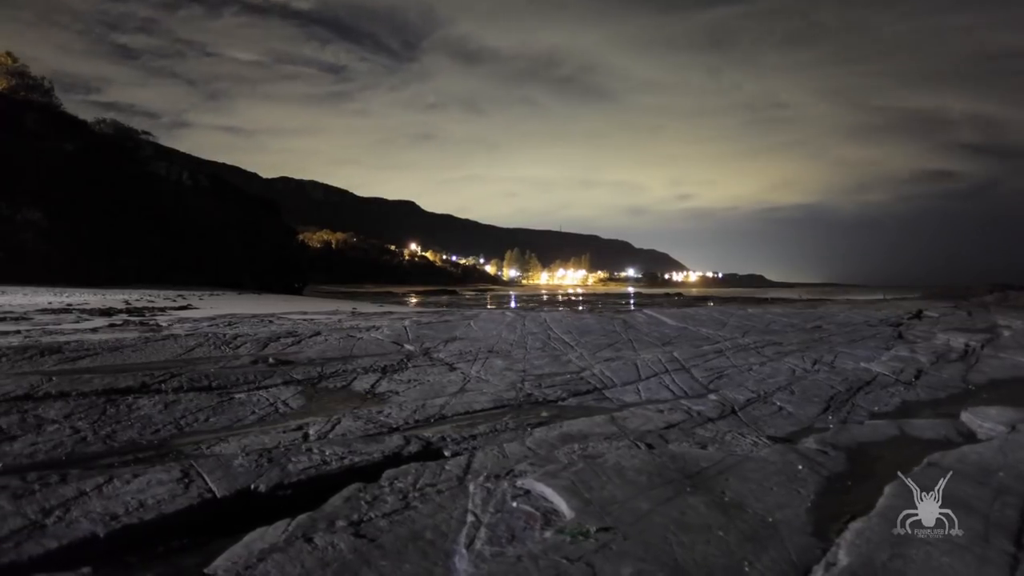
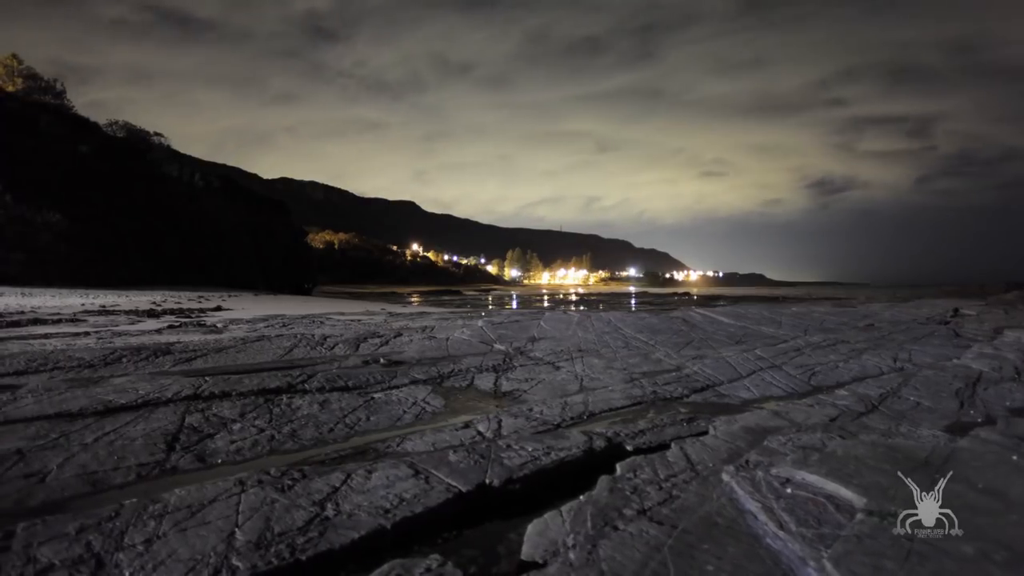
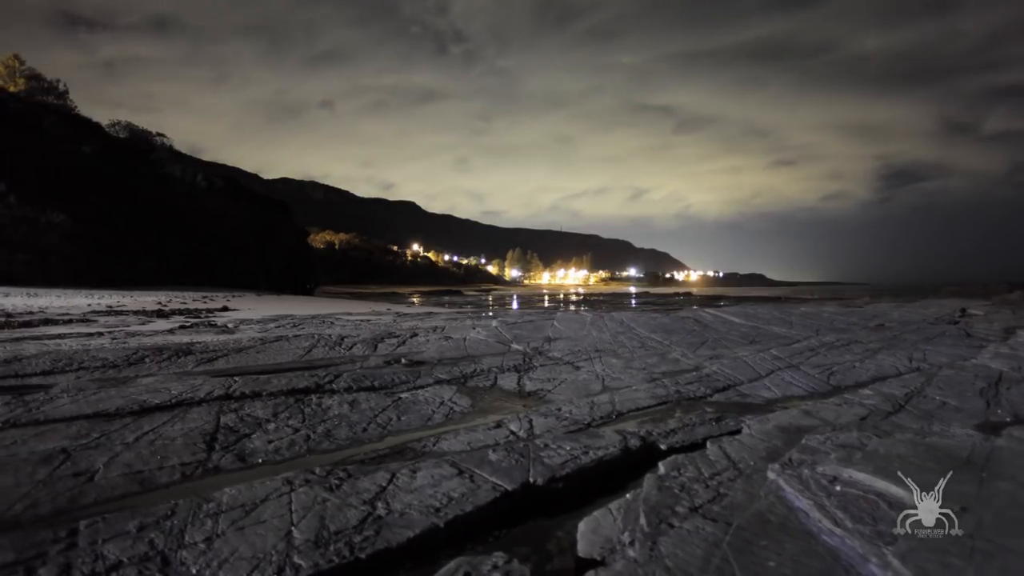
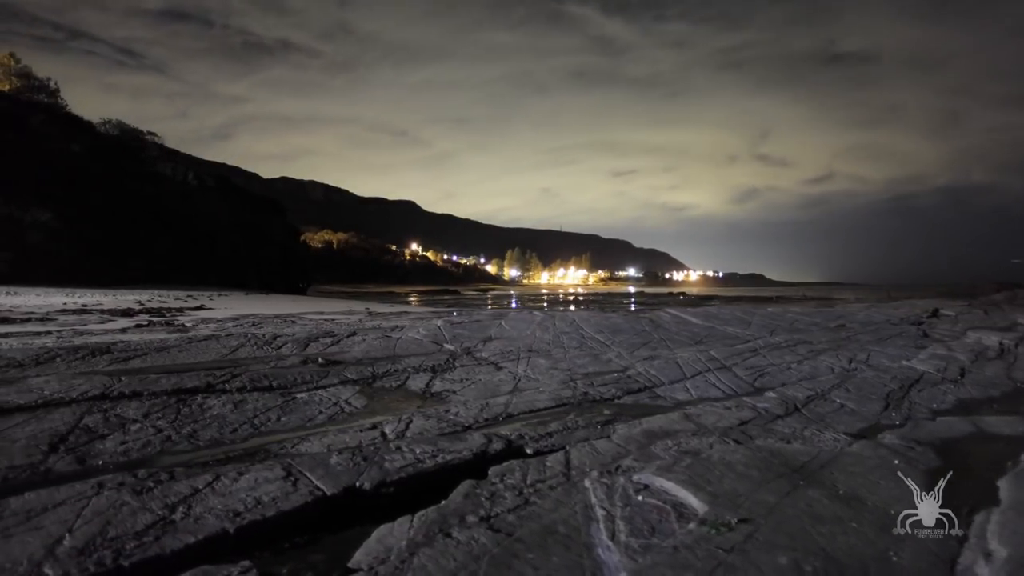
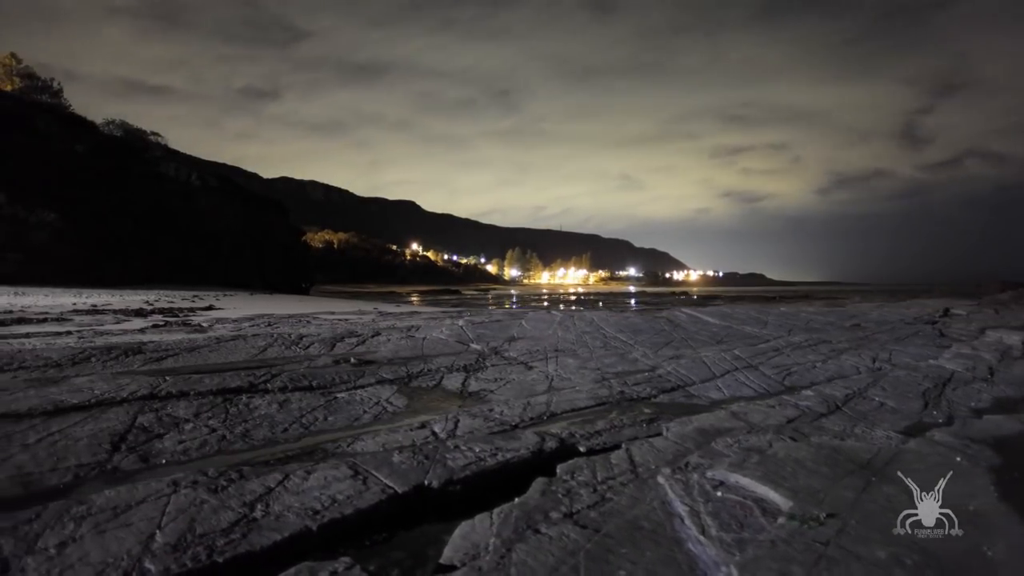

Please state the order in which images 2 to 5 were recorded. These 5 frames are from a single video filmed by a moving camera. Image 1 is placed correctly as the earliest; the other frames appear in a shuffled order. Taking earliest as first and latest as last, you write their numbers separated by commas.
4, 5, 2, 3
